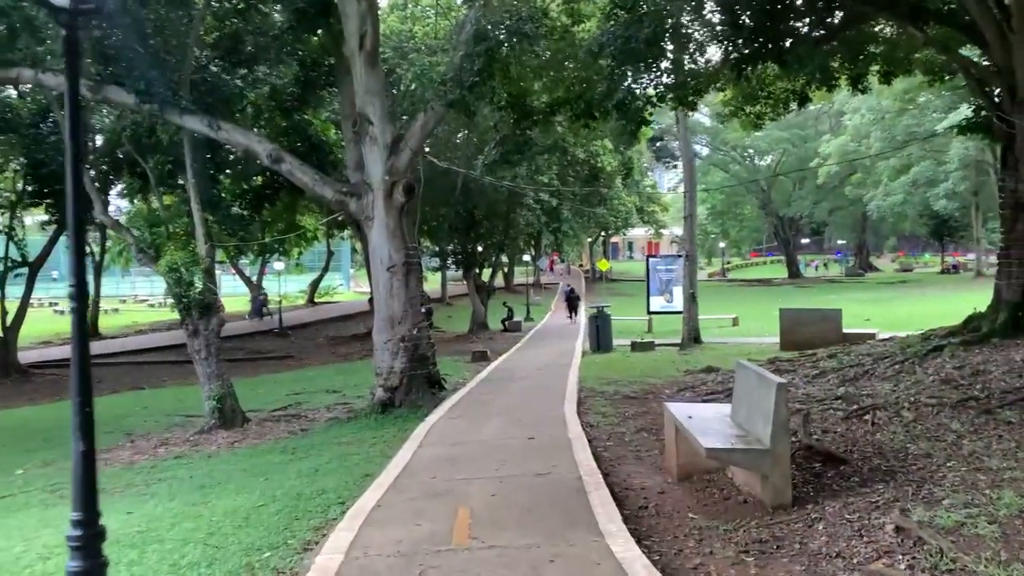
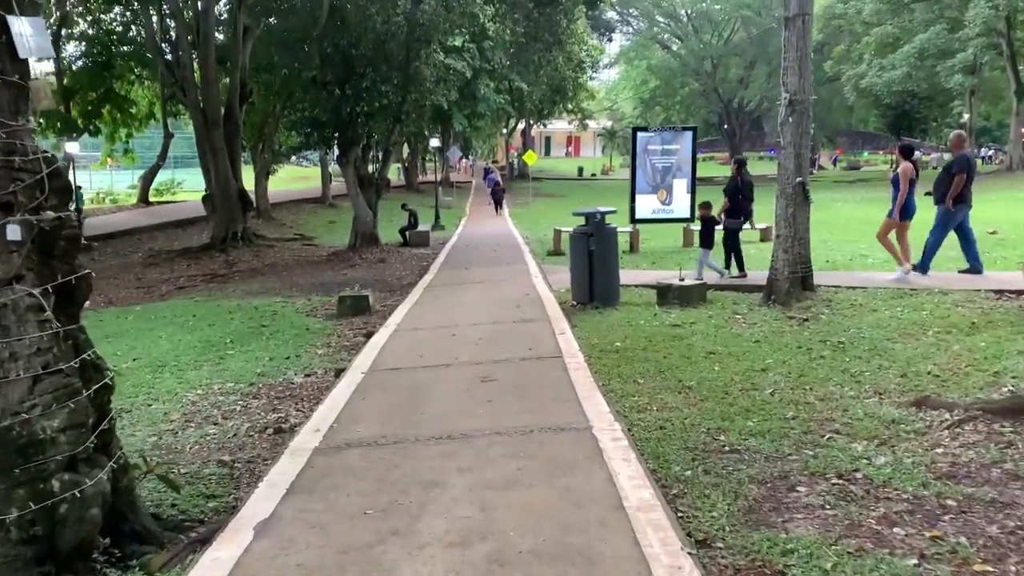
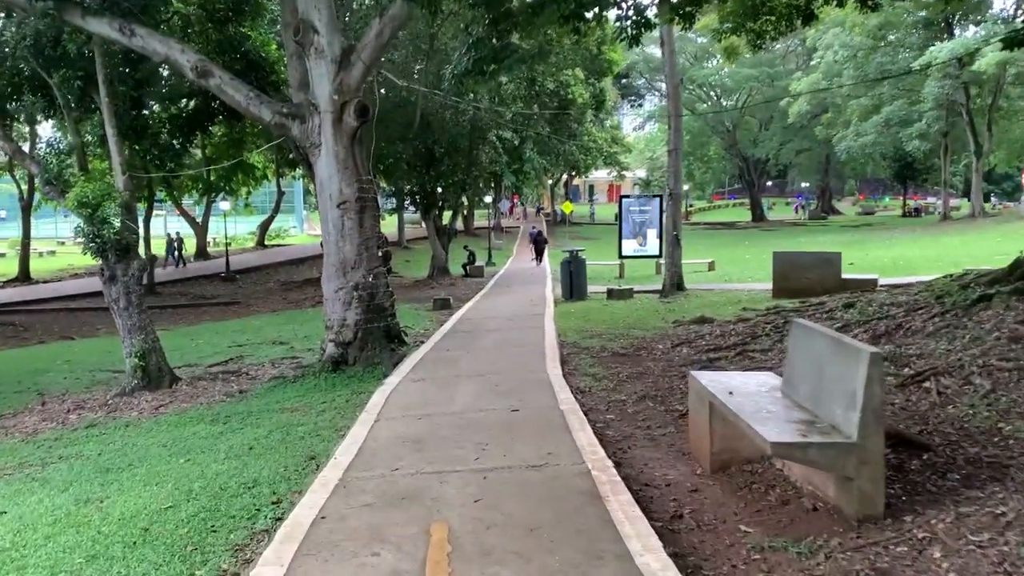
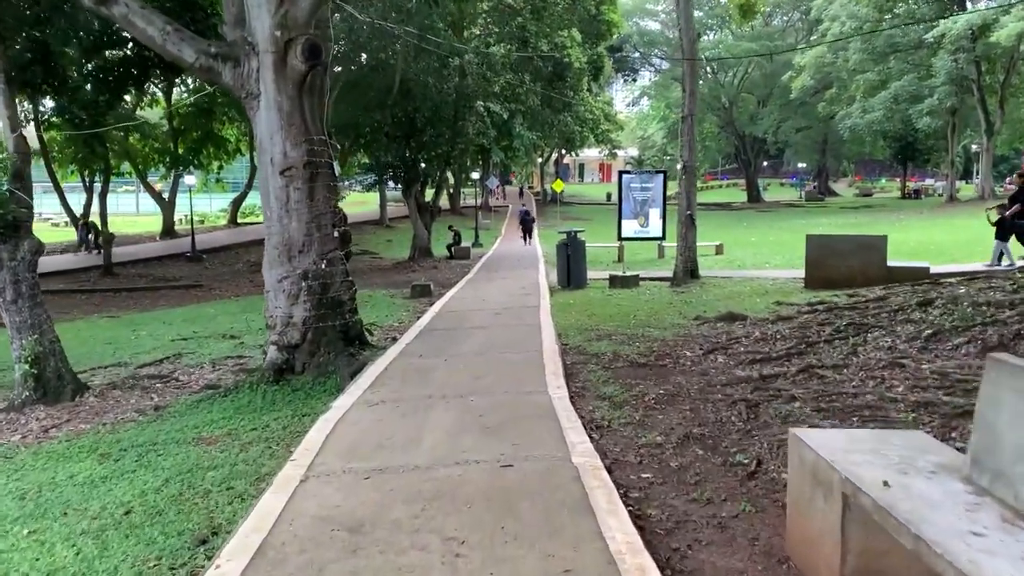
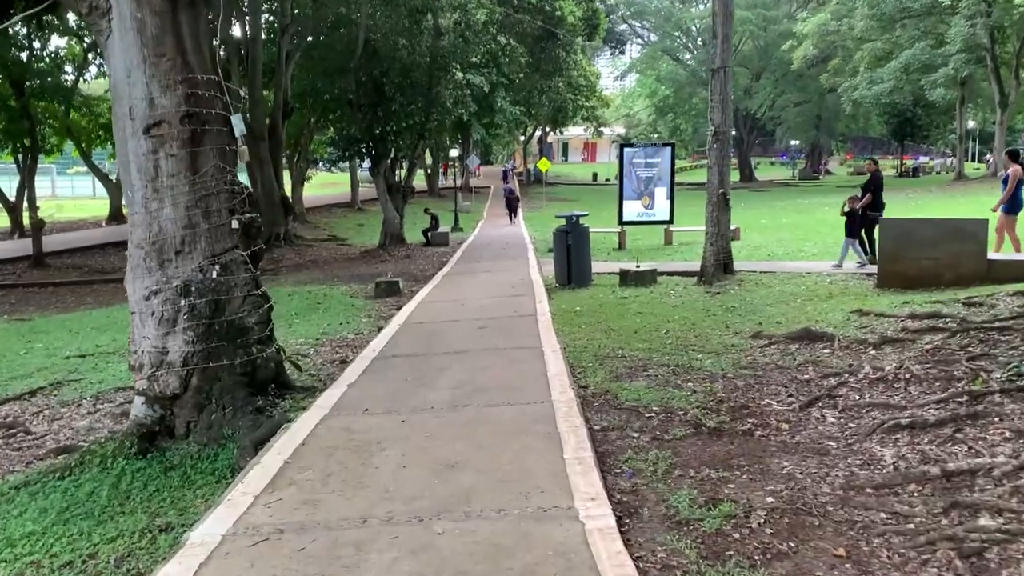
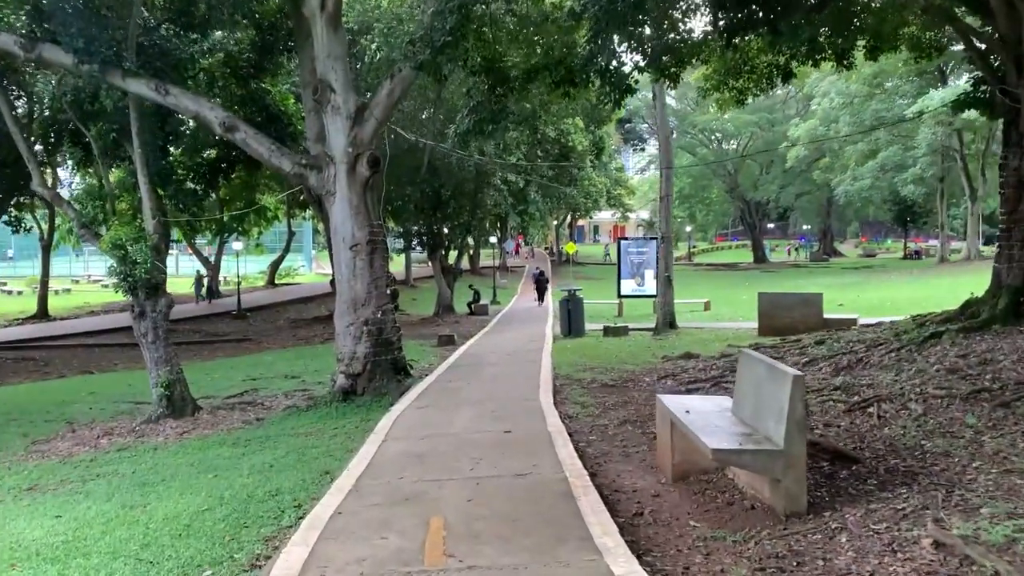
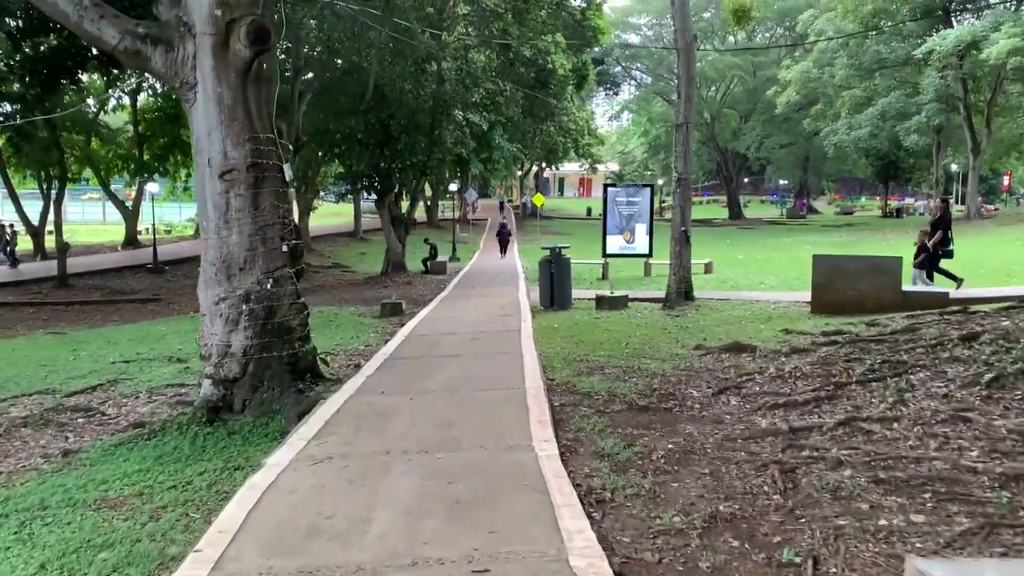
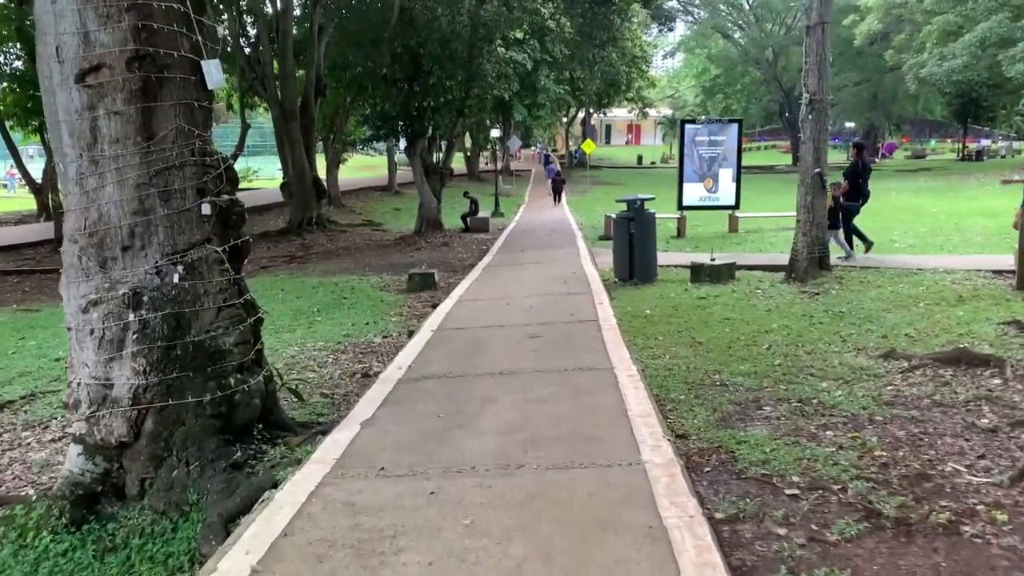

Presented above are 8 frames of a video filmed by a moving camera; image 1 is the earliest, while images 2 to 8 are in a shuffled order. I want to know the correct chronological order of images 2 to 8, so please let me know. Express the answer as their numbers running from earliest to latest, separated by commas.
6, 3, 4, 7, 5, 8, 2
